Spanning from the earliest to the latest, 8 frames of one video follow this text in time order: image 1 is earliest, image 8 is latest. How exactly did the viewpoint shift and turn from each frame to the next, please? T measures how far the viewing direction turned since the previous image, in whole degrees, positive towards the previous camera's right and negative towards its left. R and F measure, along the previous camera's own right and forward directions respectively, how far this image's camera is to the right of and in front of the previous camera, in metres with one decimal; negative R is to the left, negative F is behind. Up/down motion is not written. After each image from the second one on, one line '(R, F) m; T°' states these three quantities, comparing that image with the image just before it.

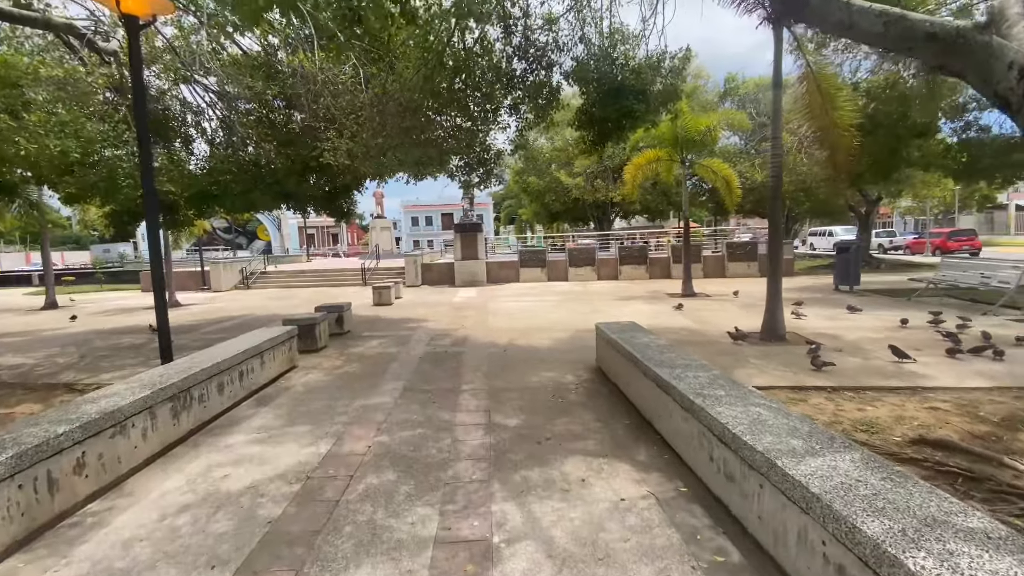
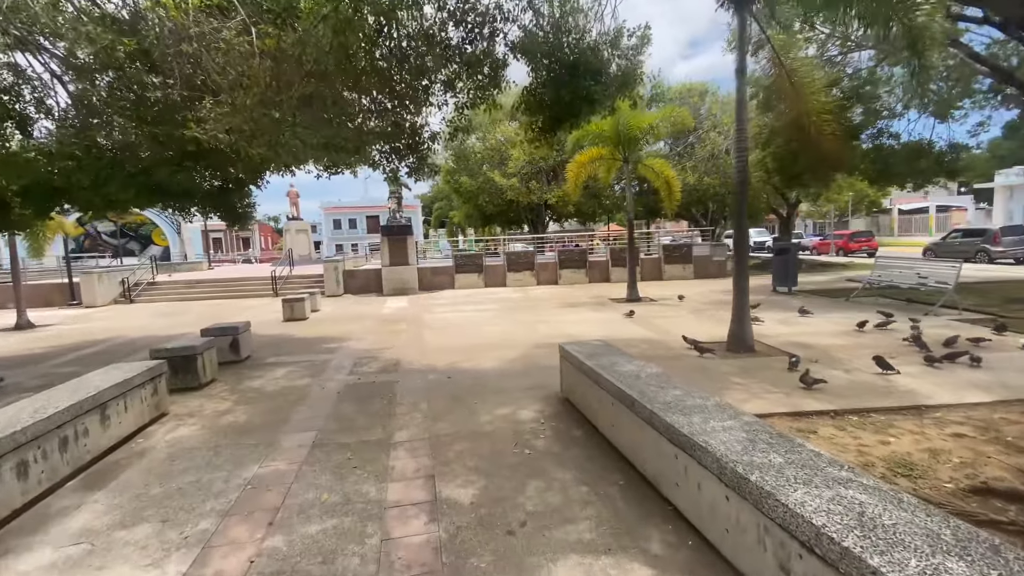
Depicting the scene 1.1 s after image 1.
(-0.2, +1.3) m; +8°
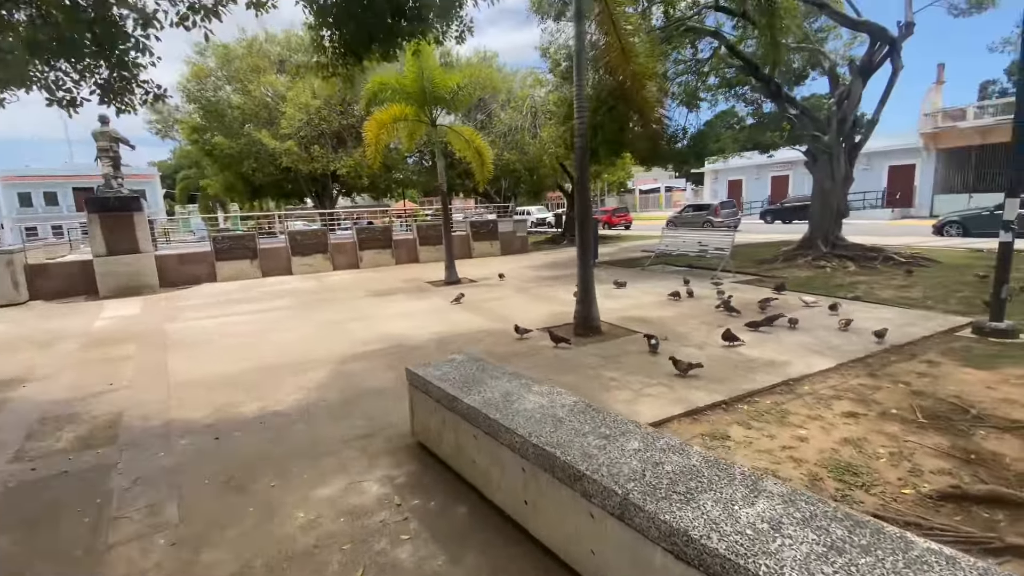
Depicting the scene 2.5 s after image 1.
(-0.2, +1.8) m; +24°
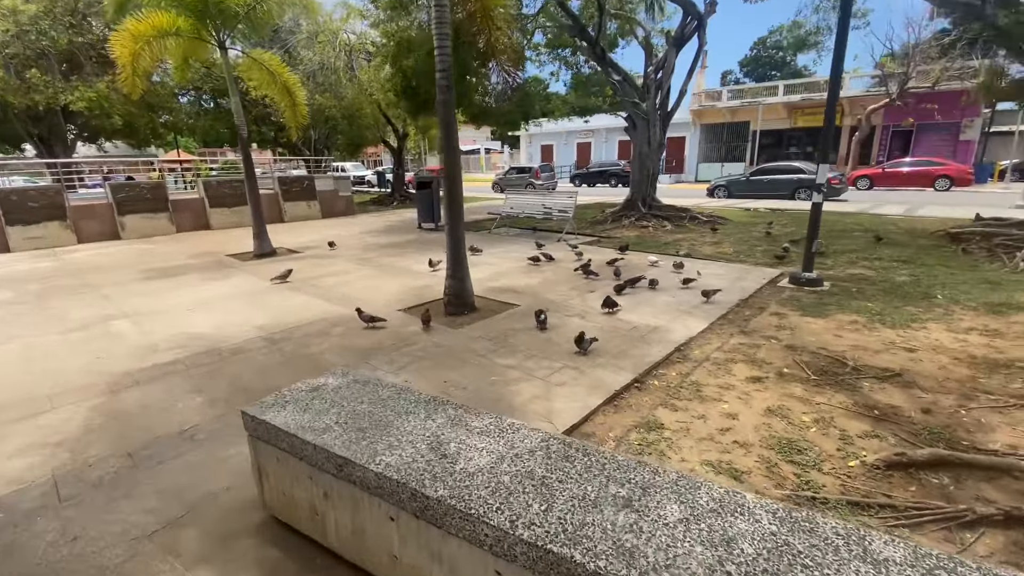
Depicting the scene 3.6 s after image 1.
(-0.4, +1.1) m; +21°
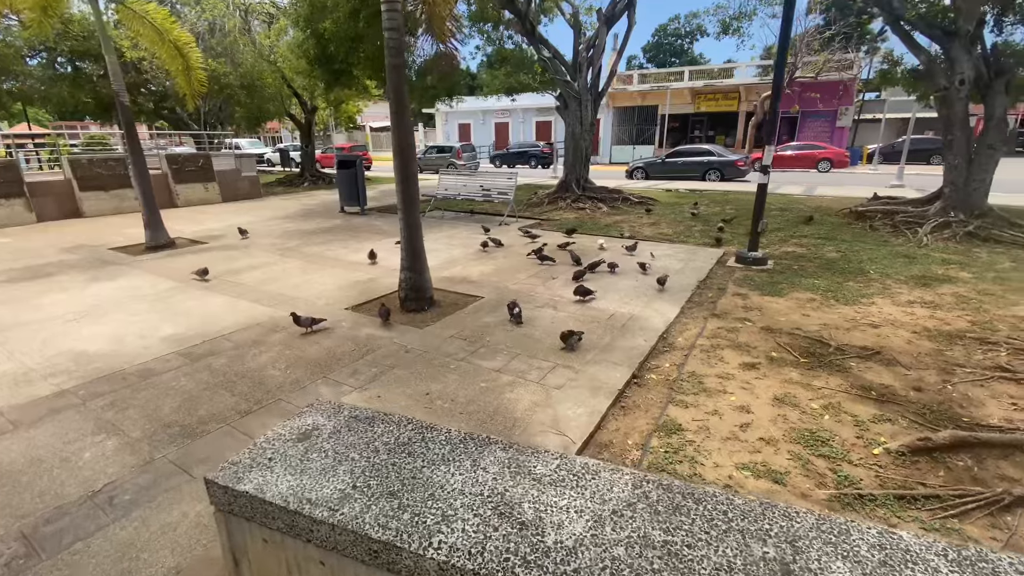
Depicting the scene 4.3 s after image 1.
(-0.5, +0.5) m; +10°
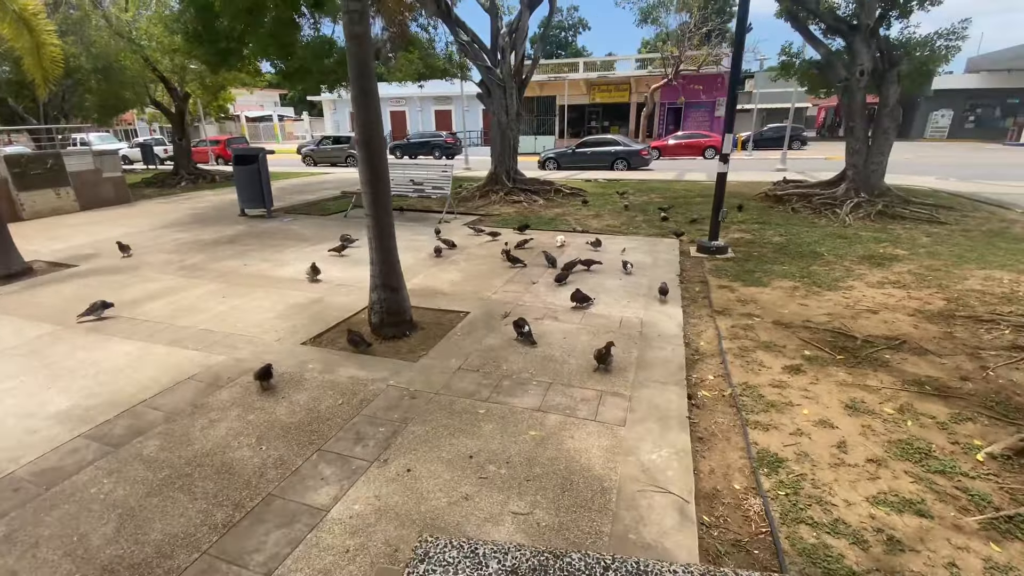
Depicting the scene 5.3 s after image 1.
(-0.8, +0.7) m; +12°
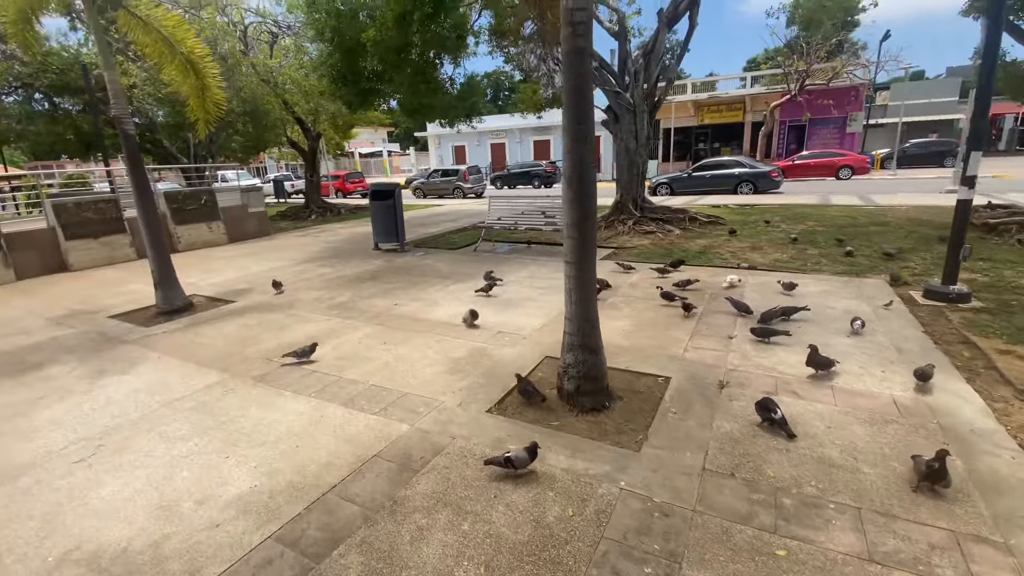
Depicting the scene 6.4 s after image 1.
(-1.0, +0.6) m; -10°
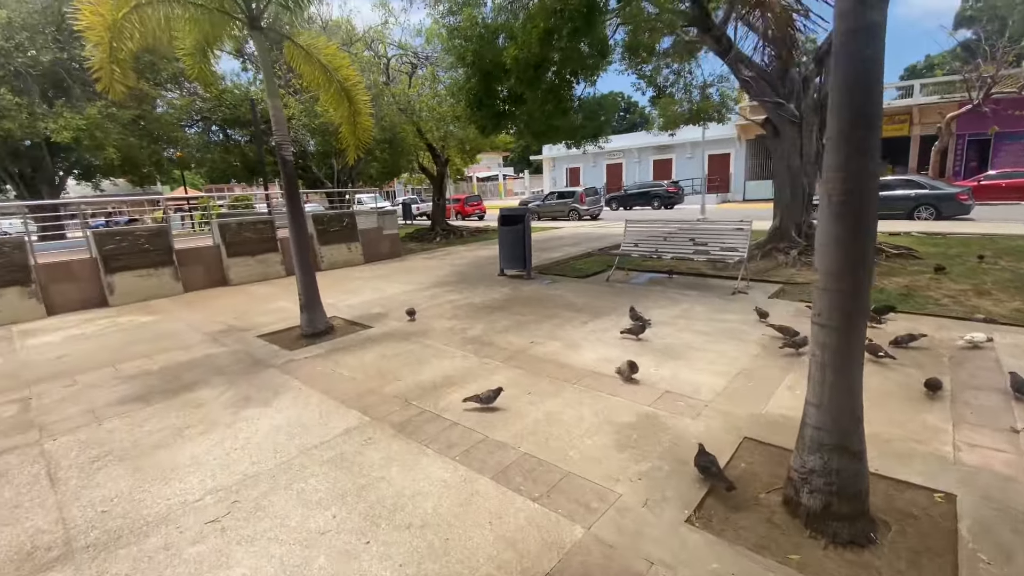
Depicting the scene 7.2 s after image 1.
(-0.6, +0.7) m; -12°
